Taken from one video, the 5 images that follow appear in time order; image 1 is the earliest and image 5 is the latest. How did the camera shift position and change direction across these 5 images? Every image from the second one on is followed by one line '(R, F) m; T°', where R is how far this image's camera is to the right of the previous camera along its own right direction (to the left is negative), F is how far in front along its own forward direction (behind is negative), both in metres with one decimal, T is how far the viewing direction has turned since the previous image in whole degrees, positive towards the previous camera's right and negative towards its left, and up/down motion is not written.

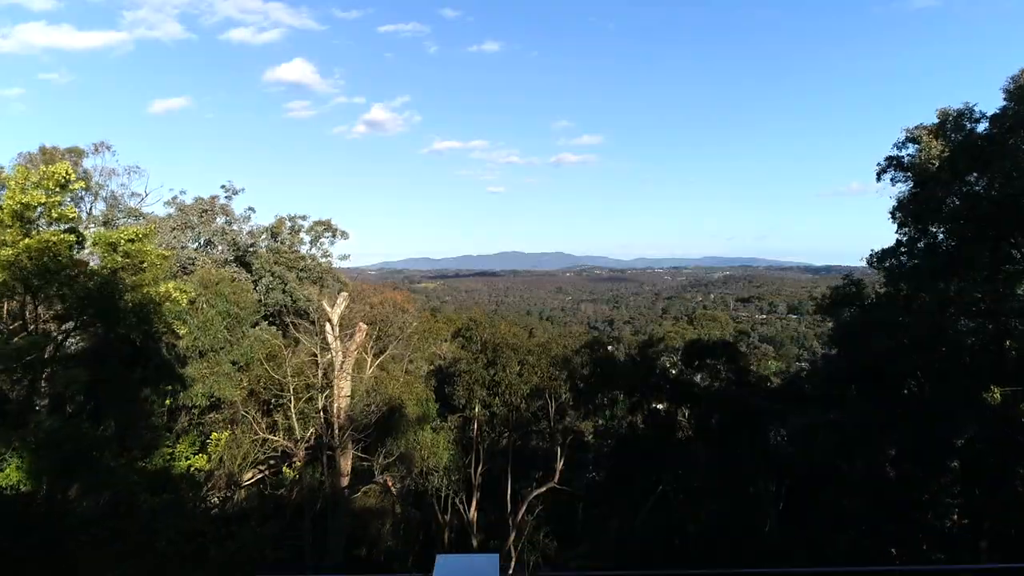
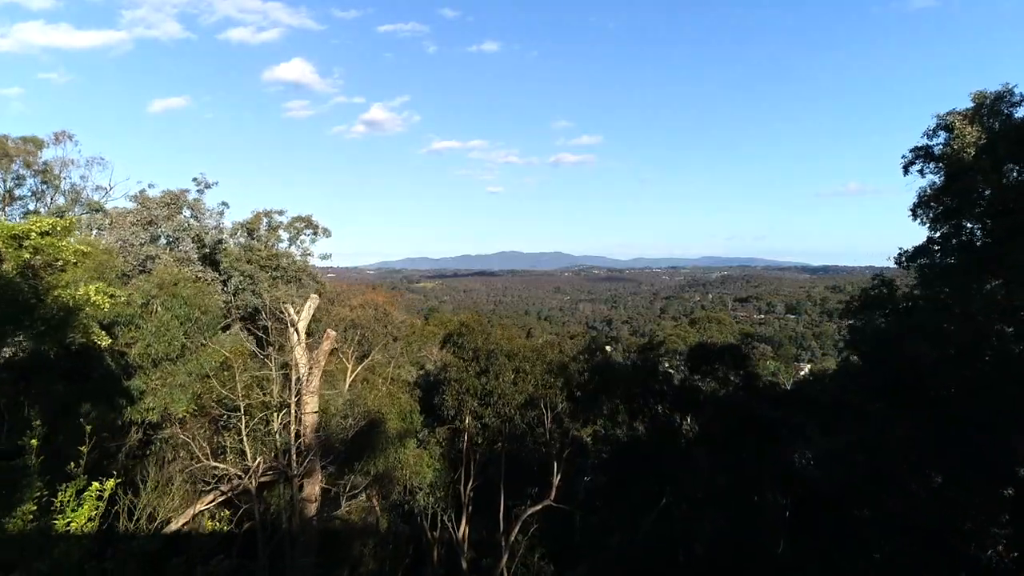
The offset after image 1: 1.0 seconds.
(+0.1, +1.0) m; 0°
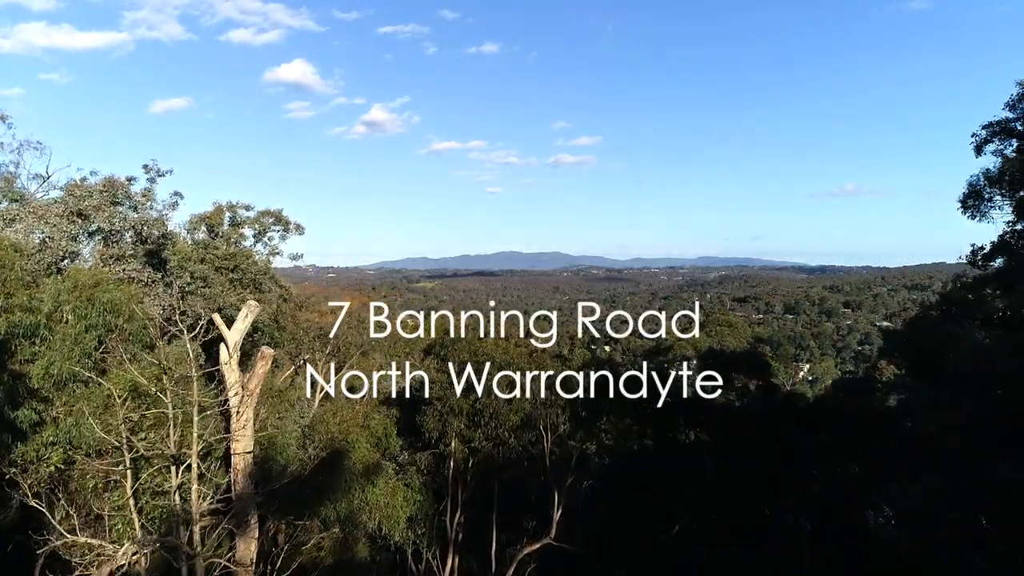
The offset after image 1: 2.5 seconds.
(+0.1, +1.6) m; 0°
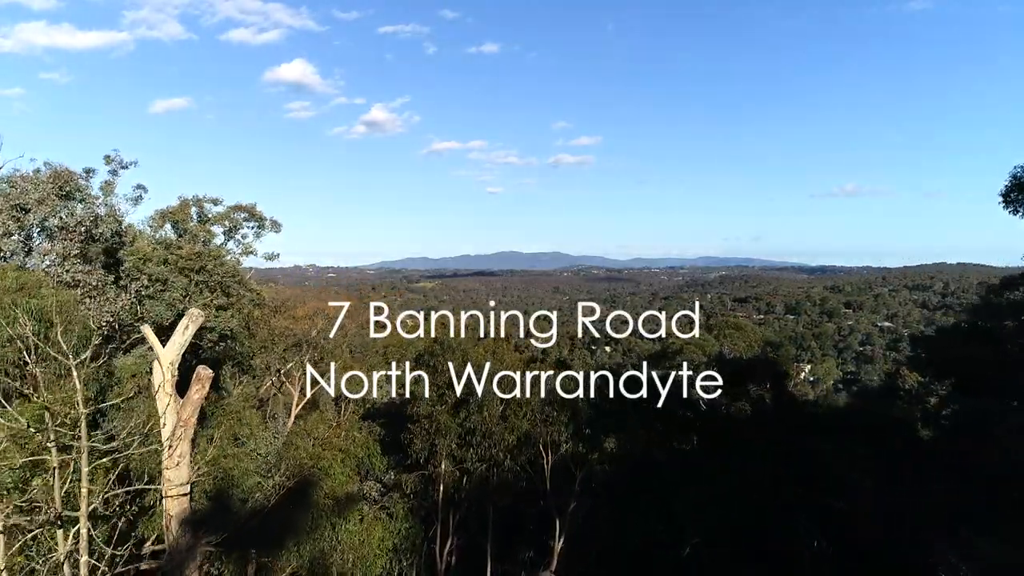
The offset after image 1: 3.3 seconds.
(+0.1, +1.0) m; 0°
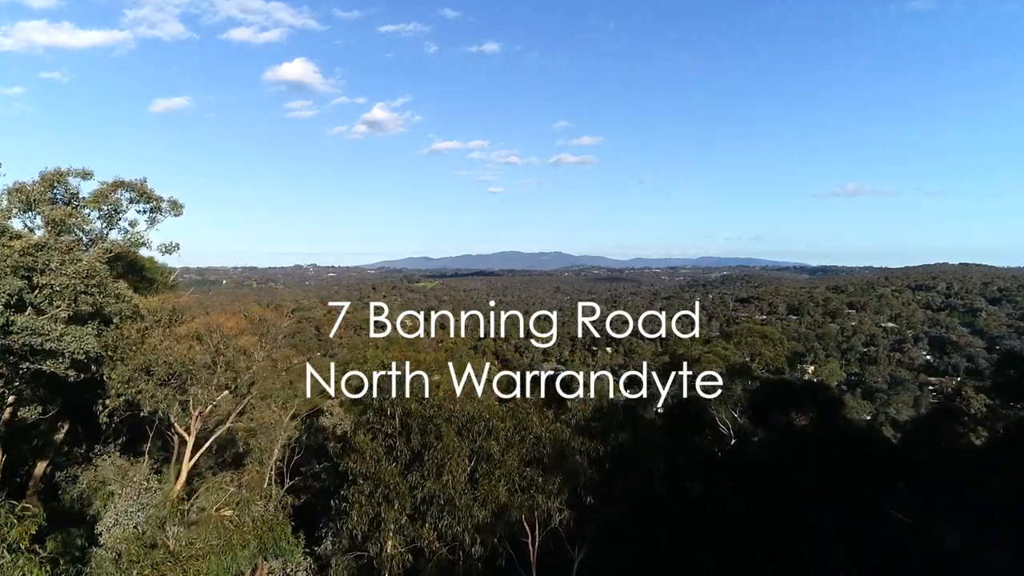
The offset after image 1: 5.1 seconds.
(+0.3, +2.7) m; 0°
